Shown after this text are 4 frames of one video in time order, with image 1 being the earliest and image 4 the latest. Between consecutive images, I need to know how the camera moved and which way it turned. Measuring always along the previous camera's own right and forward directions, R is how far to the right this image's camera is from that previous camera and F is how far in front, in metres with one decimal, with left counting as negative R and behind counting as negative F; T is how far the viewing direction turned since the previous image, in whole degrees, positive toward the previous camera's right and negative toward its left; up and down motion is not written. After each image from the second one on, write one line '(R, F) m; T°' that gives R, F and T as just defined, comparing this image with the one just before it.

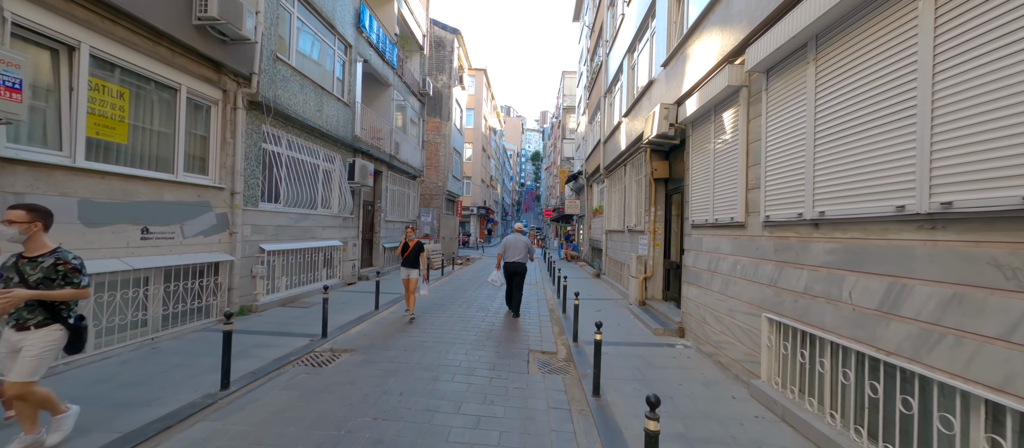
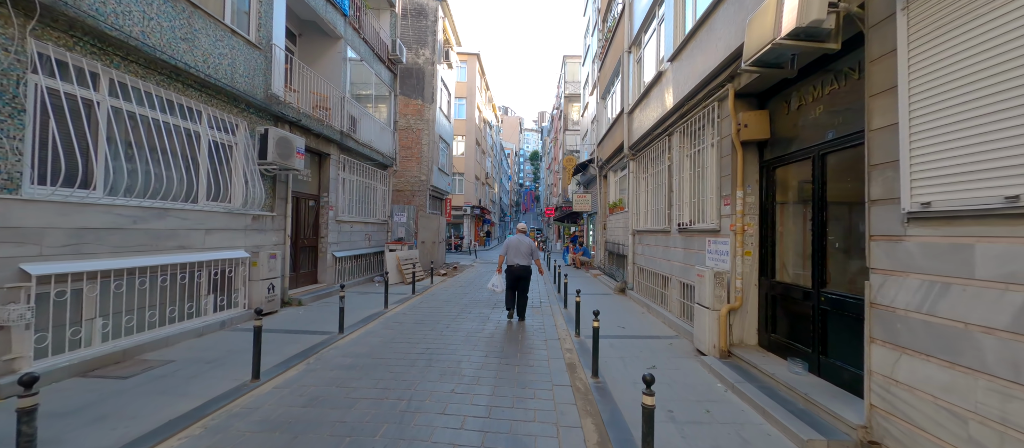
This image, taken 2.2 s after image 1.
(+0.1, +3.6) m; 0°
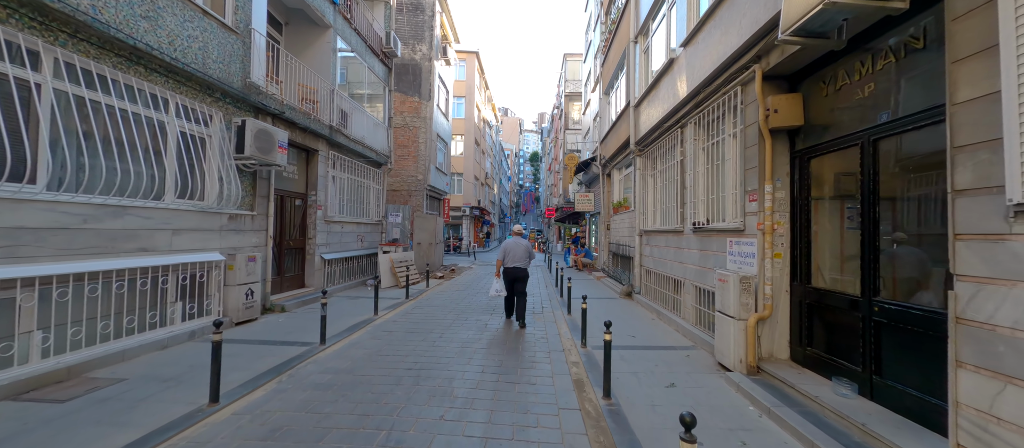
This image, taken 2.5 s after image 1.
(0.0, +0.6) m; 0°
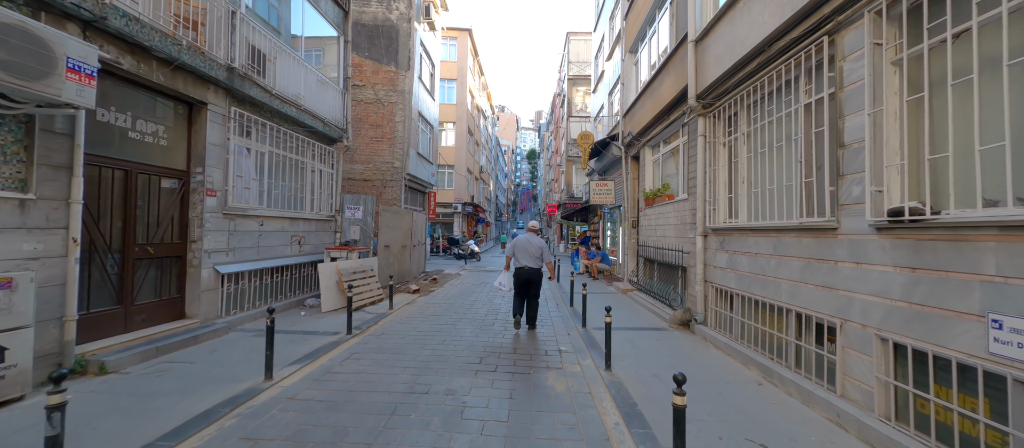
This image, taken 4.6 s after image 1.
(0.0, +3.4) m; +1°
